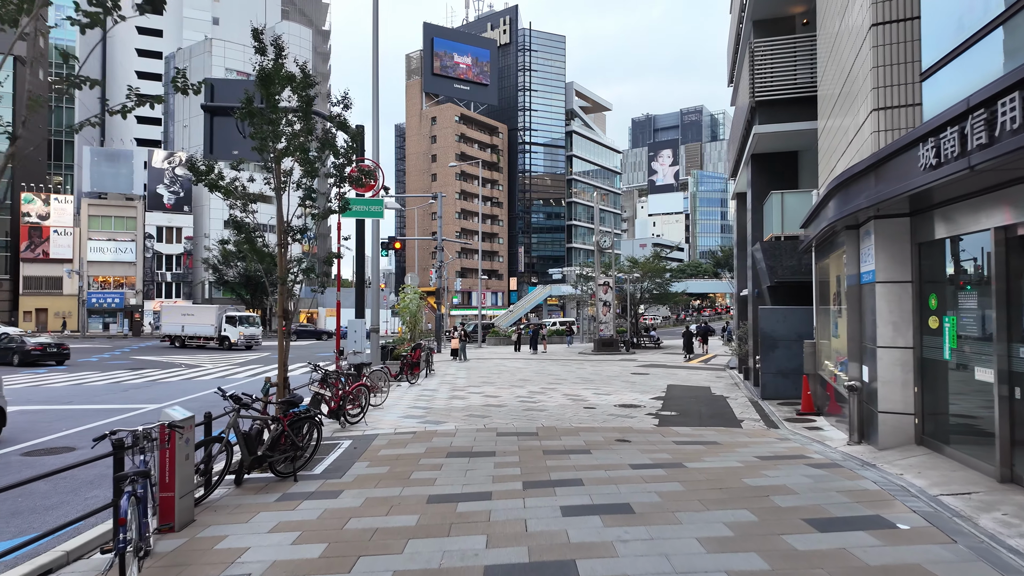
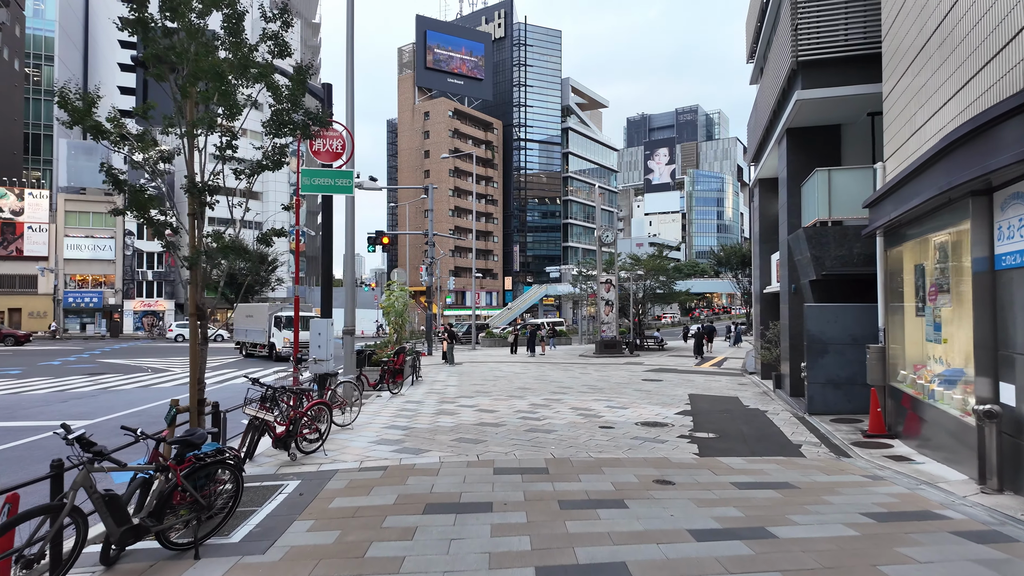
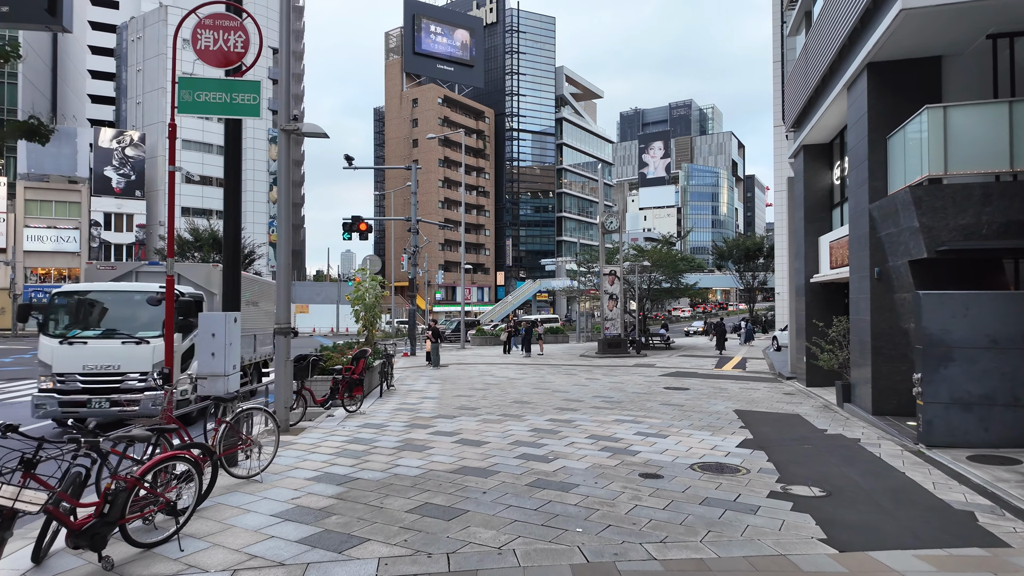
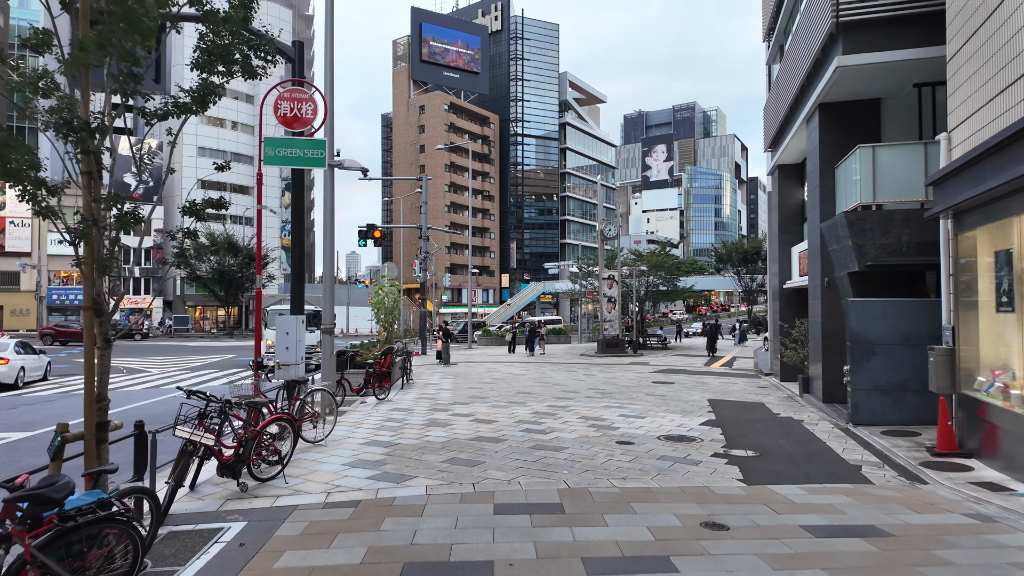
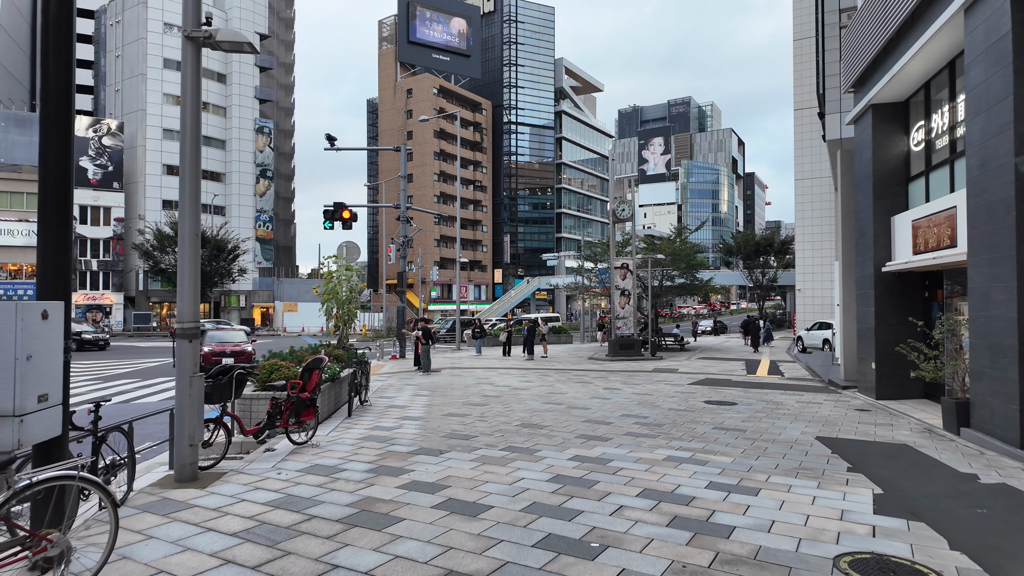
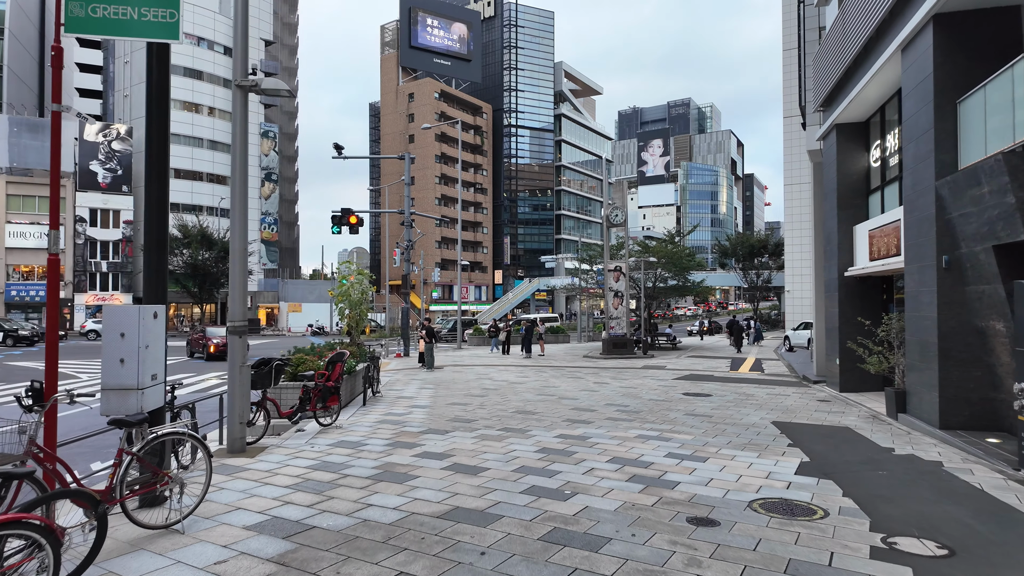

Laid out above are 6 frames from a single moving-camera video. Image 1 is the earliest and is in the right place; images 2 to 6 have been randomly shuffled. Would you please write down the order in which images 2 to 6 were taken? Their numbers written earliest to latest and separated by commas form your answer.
2, 4, 3, 6, 5
